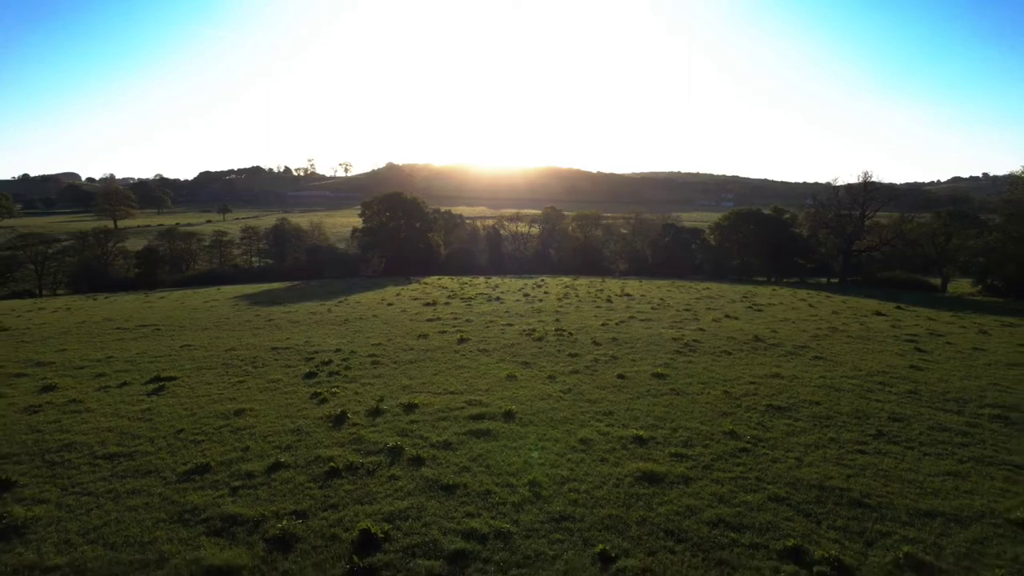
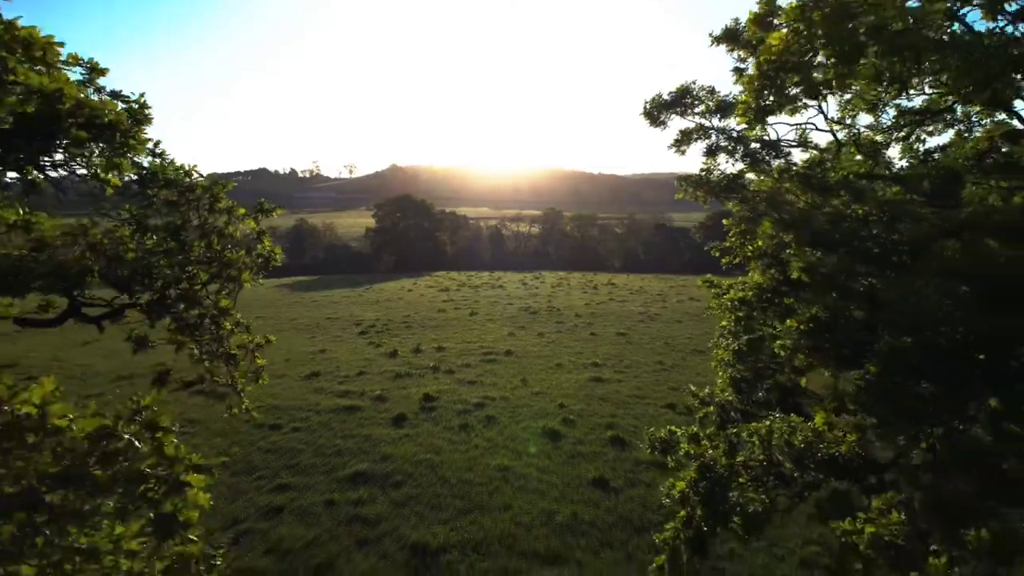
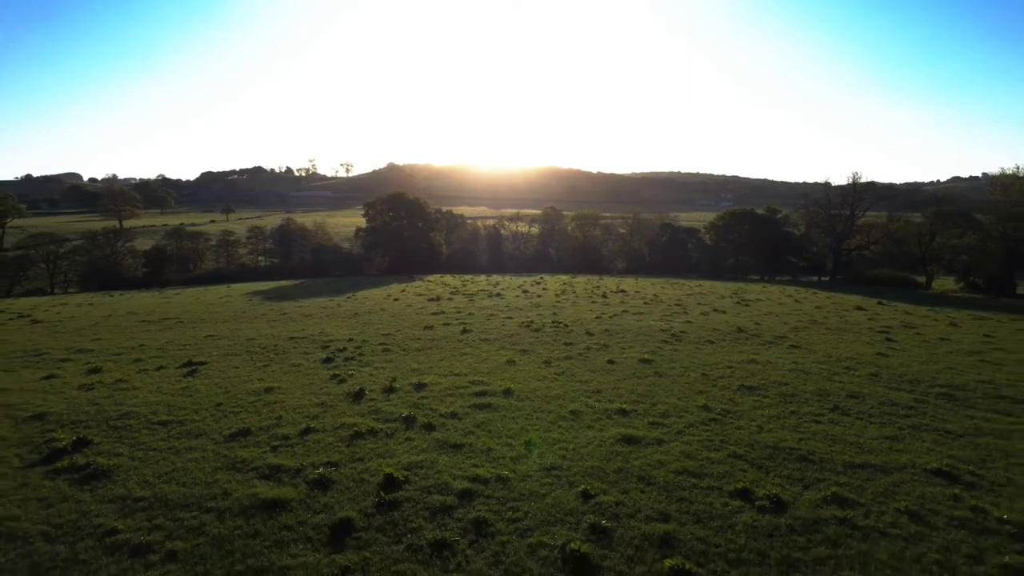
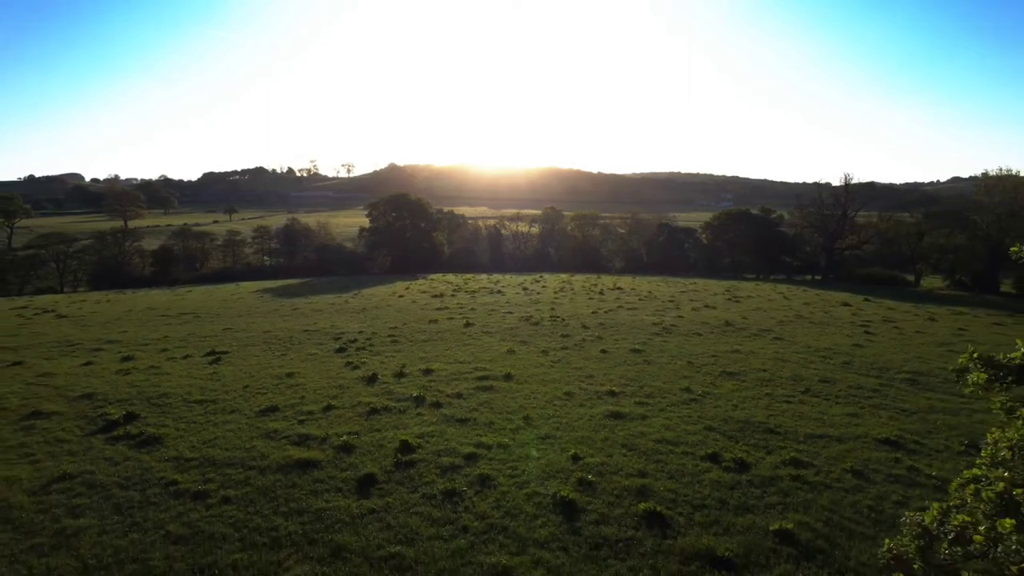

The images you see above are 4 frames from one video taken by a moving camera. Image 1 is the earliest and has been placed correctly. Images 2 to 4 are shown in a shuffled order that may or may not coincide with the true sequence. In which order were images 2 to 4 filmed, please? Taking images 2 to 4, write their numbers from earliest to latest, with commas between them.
3, 4, 2
